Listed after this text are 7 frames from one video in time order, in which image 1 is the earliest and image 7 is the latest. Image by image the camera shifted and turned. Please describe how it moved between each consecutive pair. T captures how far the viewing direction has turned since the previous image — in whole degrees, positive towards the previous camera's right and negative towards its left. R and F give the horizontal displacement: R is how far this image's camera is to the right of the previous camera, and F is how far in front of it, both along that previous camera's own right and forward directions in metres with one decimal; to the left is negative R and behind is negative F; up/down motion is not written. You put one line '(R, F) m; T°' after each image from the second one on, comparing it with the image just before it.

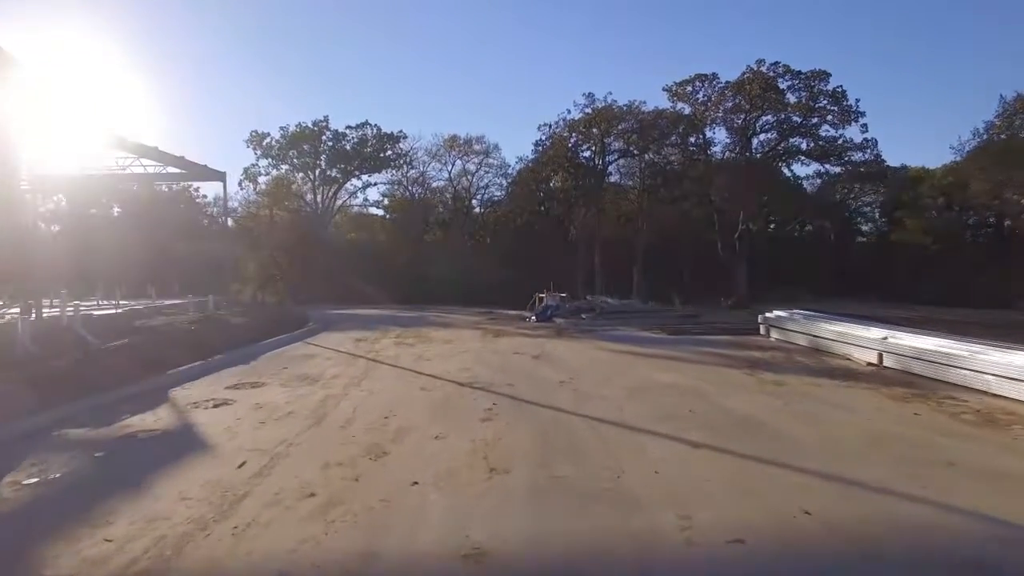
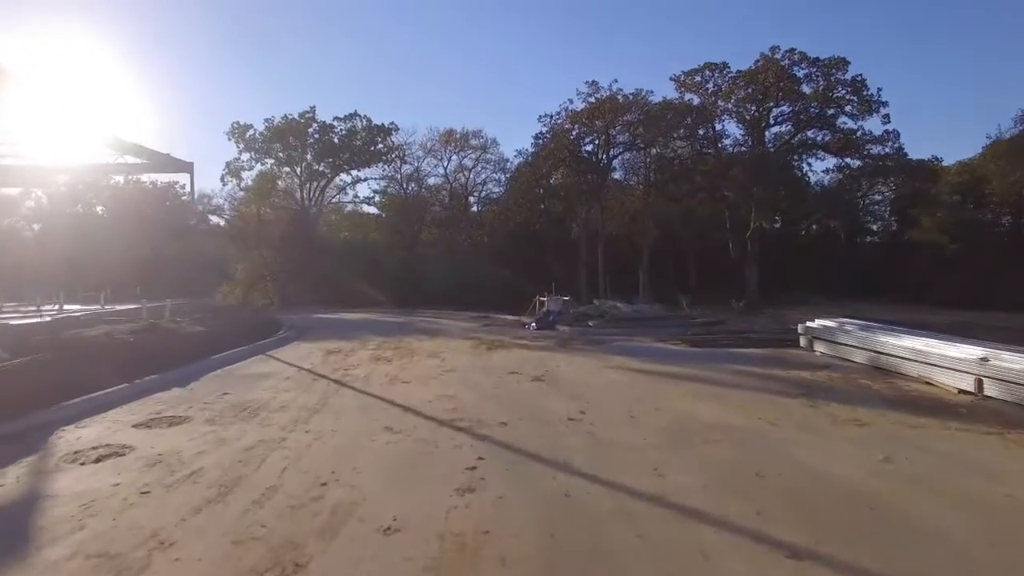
(+0.1, +3.6) m; 0°
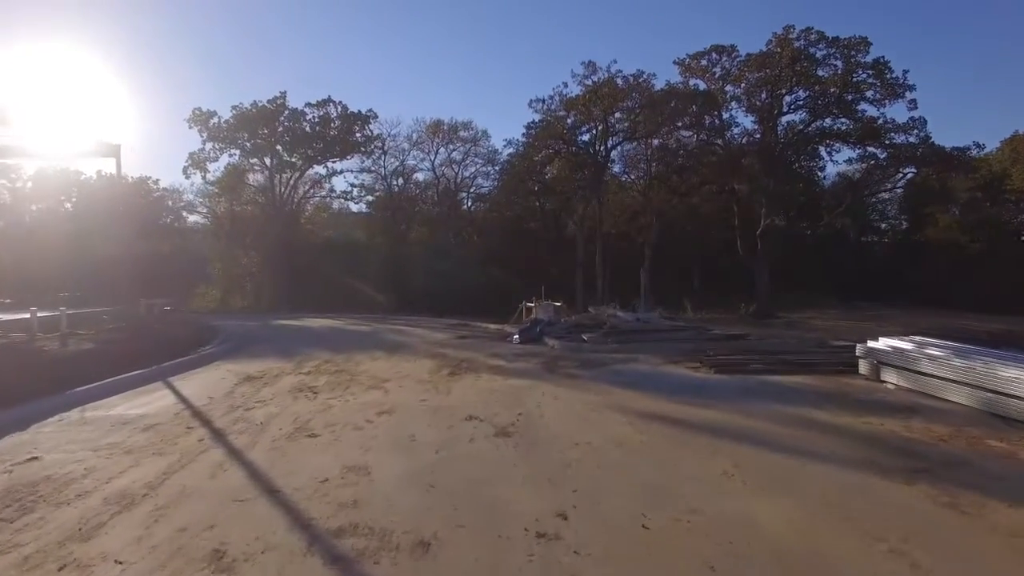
(+0.7, +5.0) m; 0°
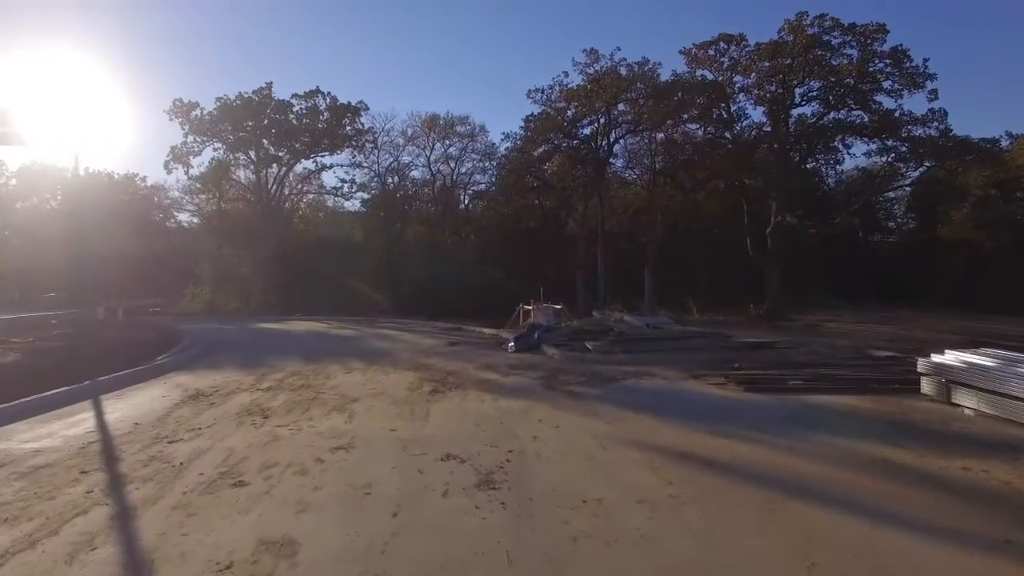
(+0.2, +2.6) m; 0°
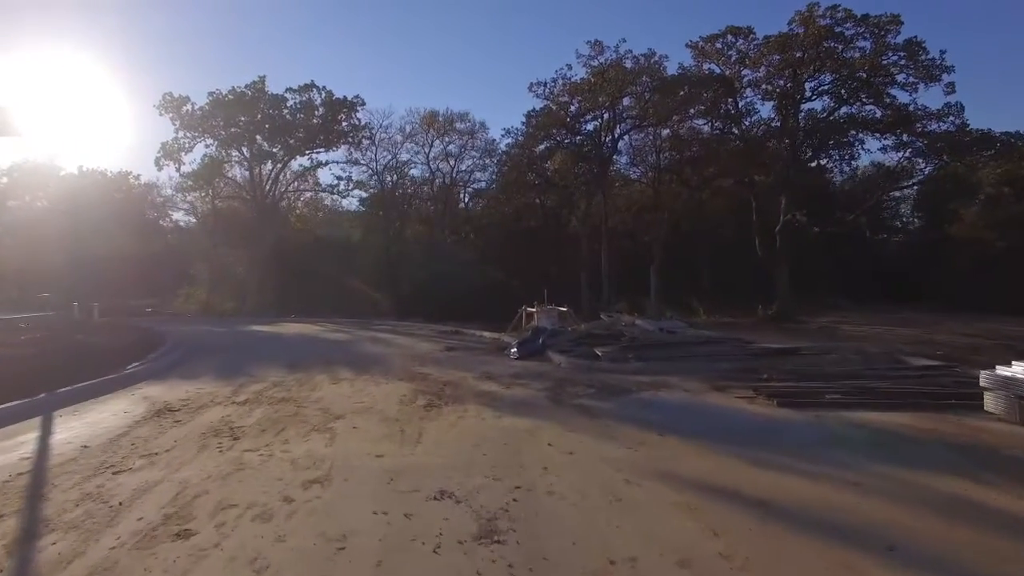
(-0.1, +1.6) m; 0°
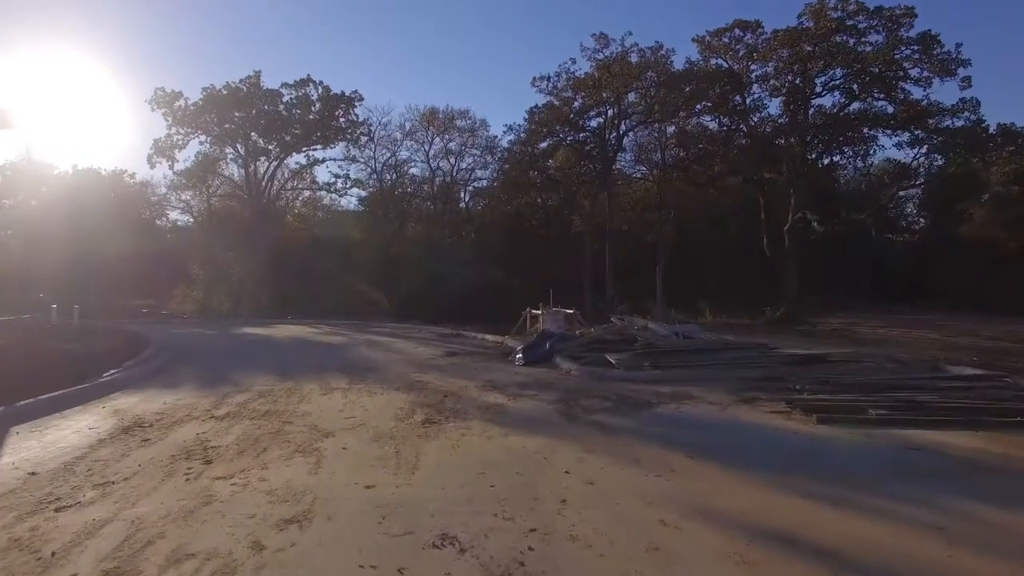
(-0.1, +1.3) m; 0°
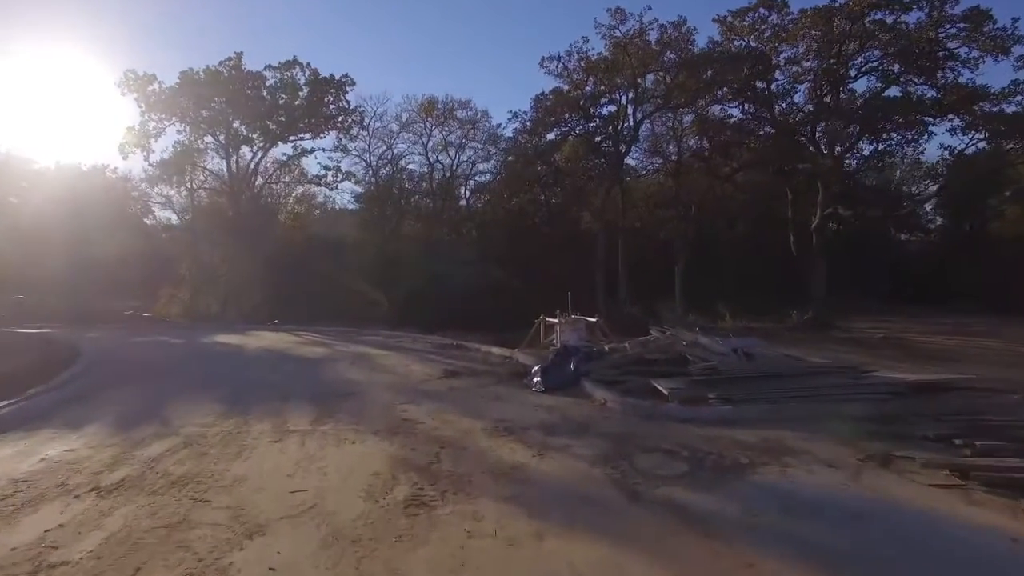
(-0.4, +4.1) m; 0°
